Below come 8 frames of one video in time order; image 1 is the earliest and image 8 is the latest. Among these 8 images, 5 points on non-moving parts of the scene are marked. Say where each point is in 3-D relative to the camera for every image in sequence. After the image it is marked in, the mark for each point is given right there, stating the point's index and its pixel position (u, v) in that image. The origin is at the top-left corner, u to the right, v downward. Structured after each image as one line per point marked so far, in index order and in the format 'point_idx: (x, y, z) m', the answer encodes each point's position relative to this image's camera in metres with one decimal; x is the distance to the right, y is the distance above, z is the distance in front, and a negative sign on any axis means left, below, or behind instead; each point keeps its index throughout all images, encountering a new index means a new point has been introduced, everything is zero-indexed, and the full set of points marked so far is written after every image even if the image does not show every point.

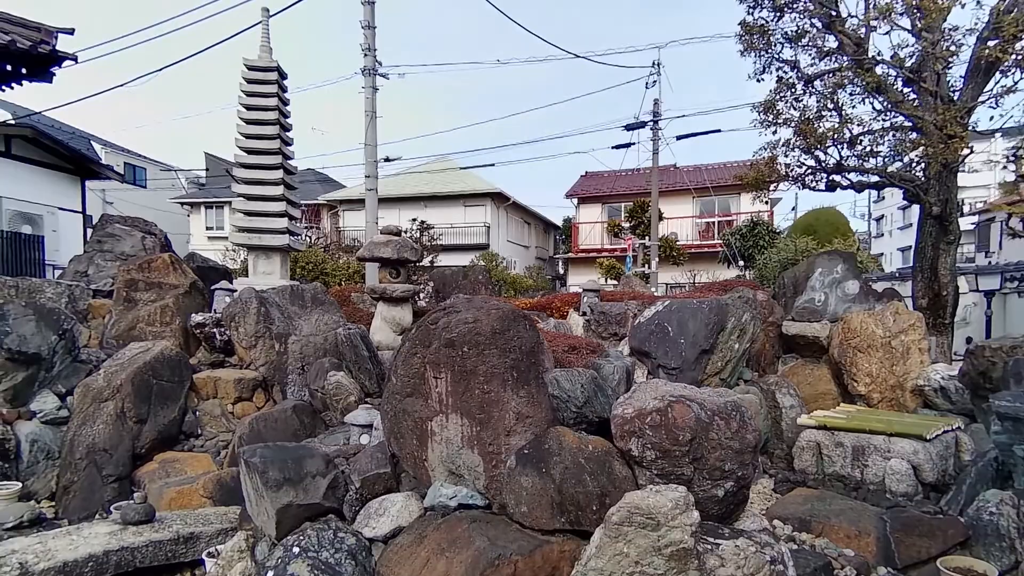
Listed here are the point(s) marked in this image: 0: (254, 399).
0: (-2.6, -1.1, +6.1) m
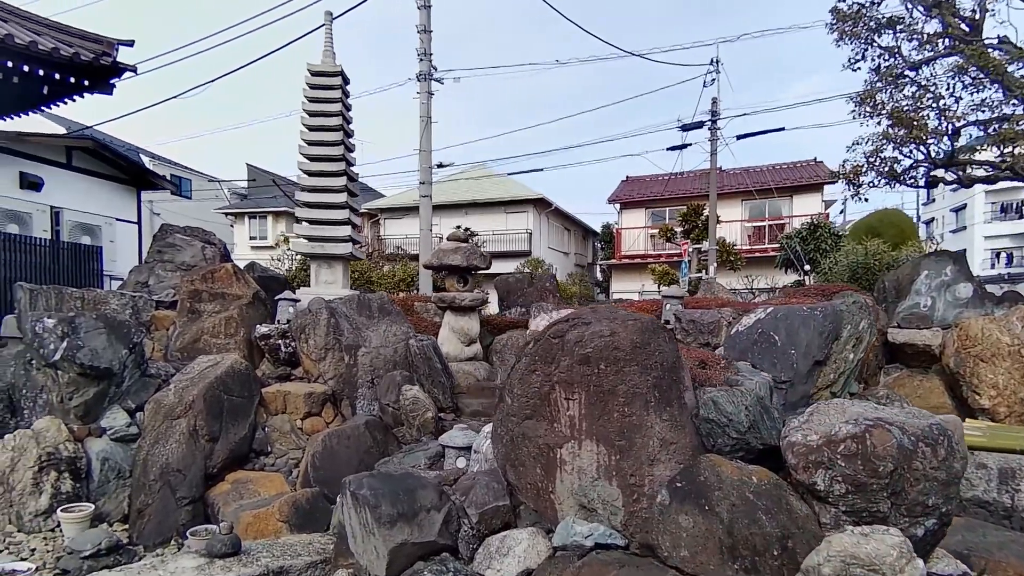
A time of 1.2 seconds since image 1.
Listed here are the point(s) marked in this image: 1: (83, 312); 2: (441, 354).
0: (-1.8, -1.2, +5.8) m
1: (-3.6, -0.2, +5.1) m
2: (-0.7, -0.7, +6.4) m
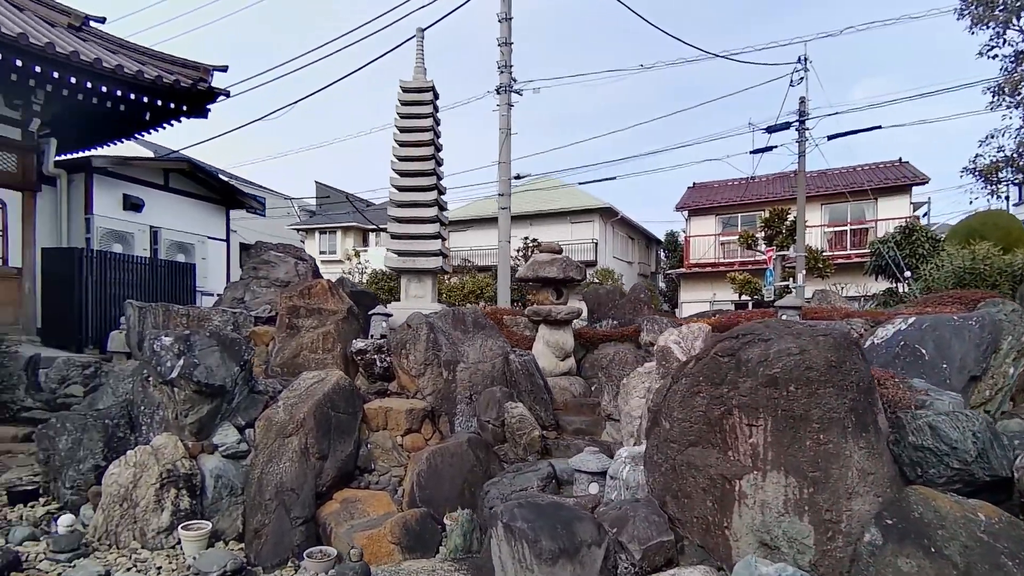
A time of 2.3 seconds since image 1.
0: (-0.9, -1.4, +5.7) m
1: (-2.7, -0.4, +5.2) m
2: (+0.3, -0.9, +6.2) m
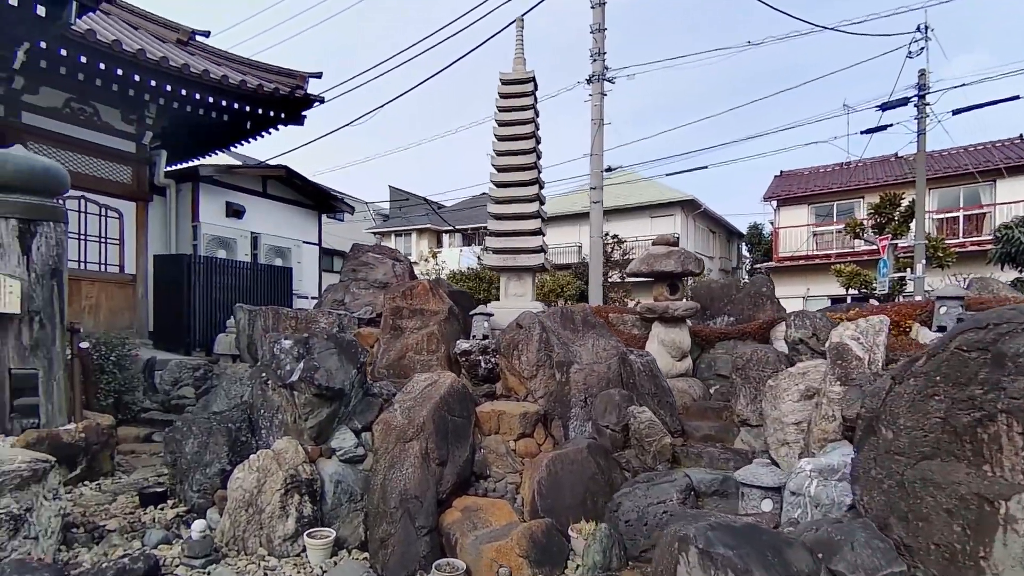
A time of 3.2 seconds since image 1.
0: (+0.2, -1.3, +5.4) m
1: (-1.7, -0.4, +5.1) m
2: (+1.4, -0.8, +5.8) m
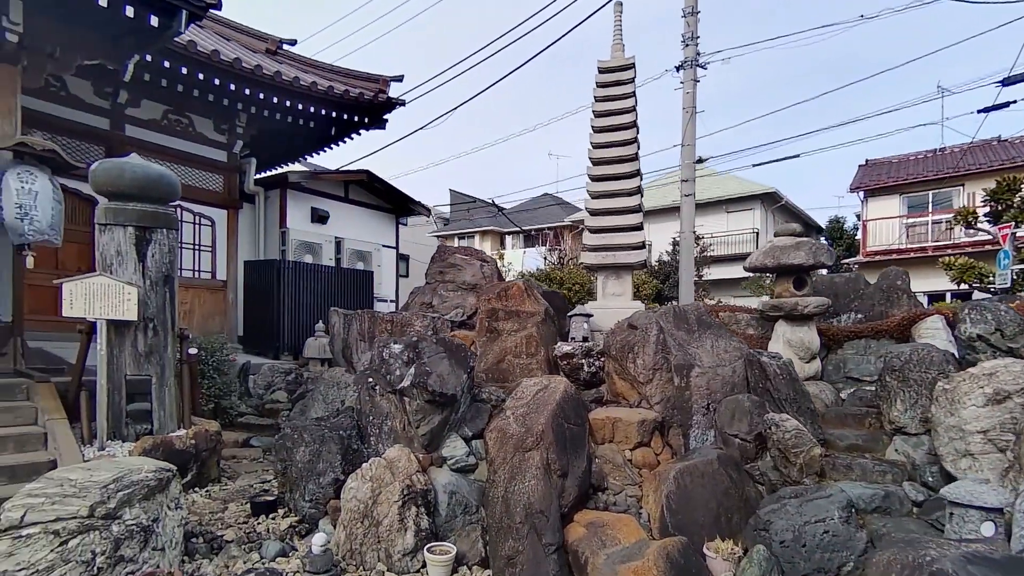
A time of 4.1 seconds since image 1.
0: (+1.2, -1.3, +5.0) m
1: (-0.8, -0.4, +4.9) m
2: (+2.4, -0.8, +5.3) m
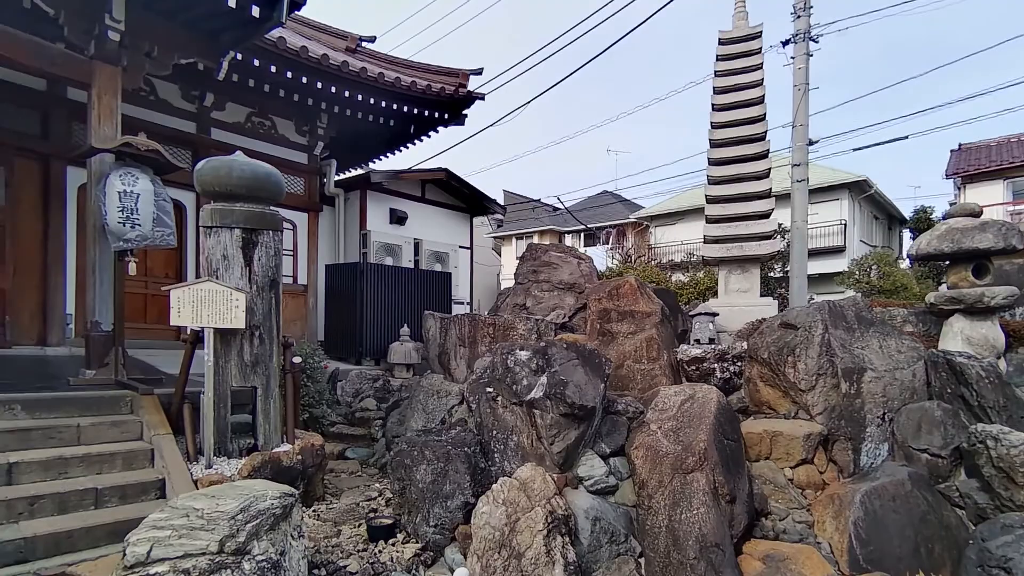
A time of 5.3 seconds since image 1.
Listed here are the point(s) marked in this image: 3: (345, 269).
0: (+2.3, -1.3, +4.3) m
1: (+0.3, -0.4, +4.4) m
2: (+3.5, -0.7, +4.5) m
3: (-2.5, +0.3, +9.0) m
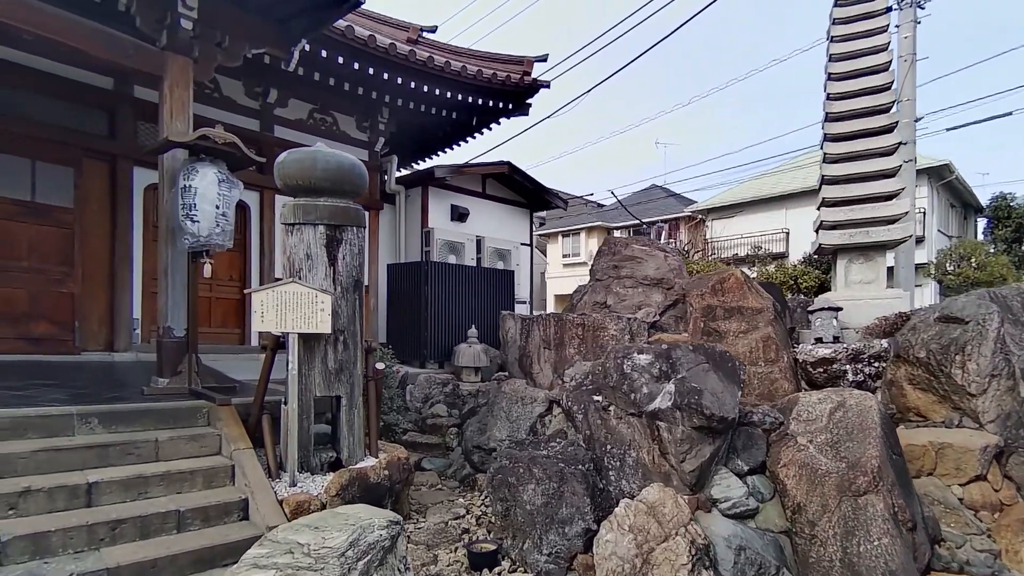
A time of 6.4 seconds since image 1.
0: (+3.0, -1.2, +3.7) m
1: (+1.0, -0.3, +3.8) m
2: (+4.2, -0.6, +3.7) m
3: (-1.5, +0.2, +8.6) m
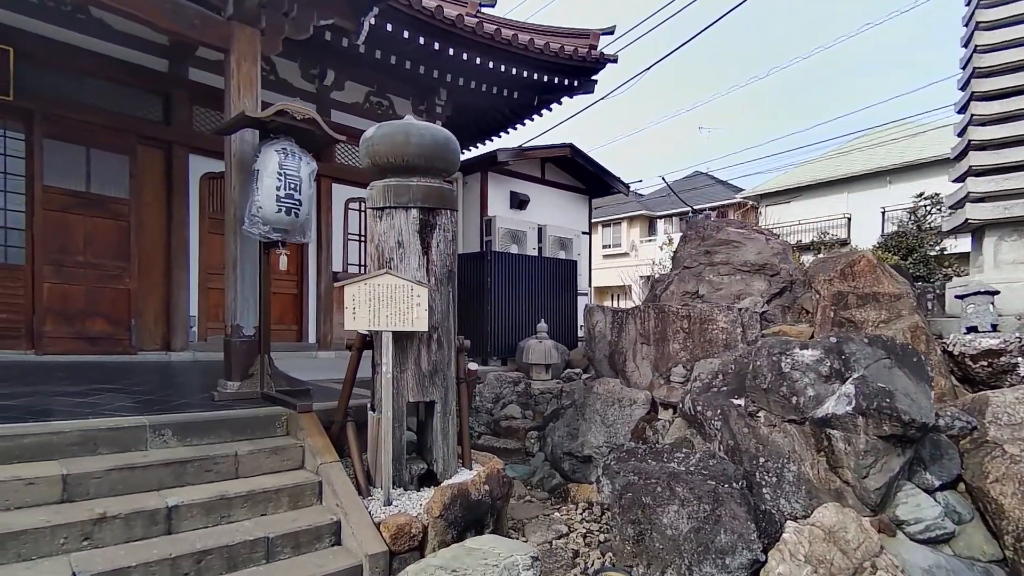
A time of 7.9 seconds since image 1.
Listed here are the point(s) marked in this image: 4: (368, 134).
0: (+3.8, -1.1, +2.9) m
1: (+1.8, -0.2, +3.2) m
2: (+4.9, -0.4, +3.0) m
3: (-0.5, +0.3, +8.1) m
4: (-0.9, +0.9, +3.6) m
